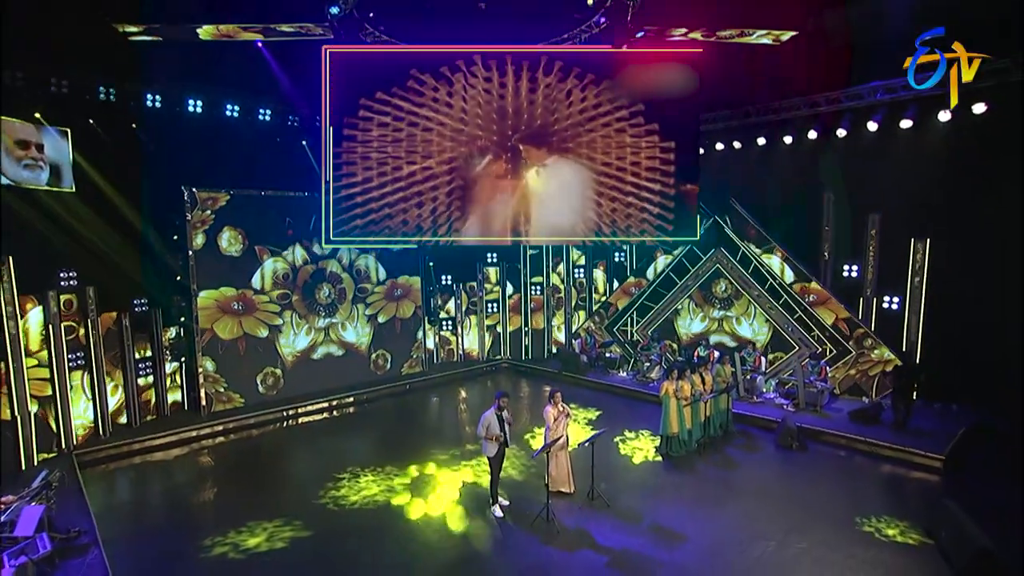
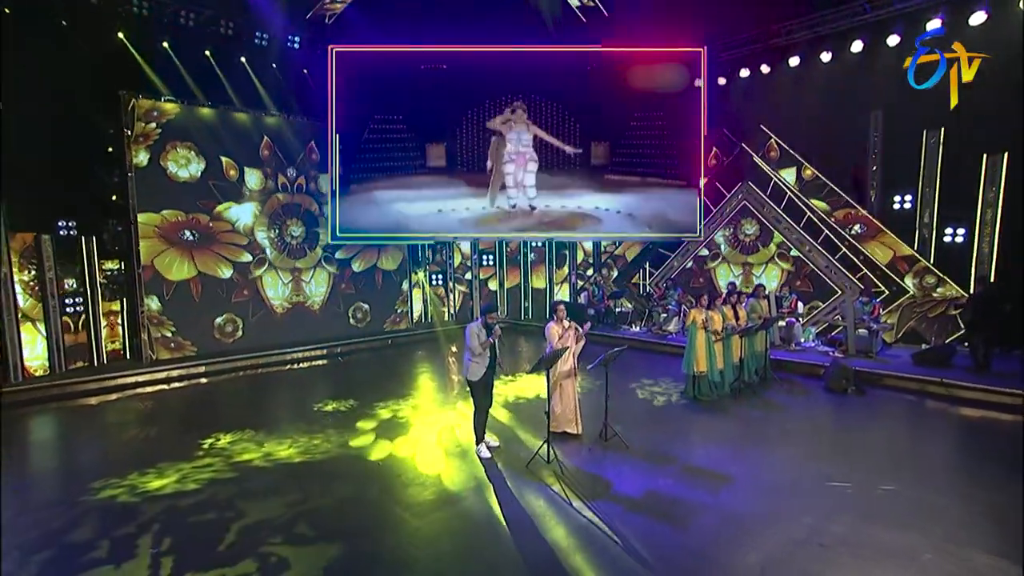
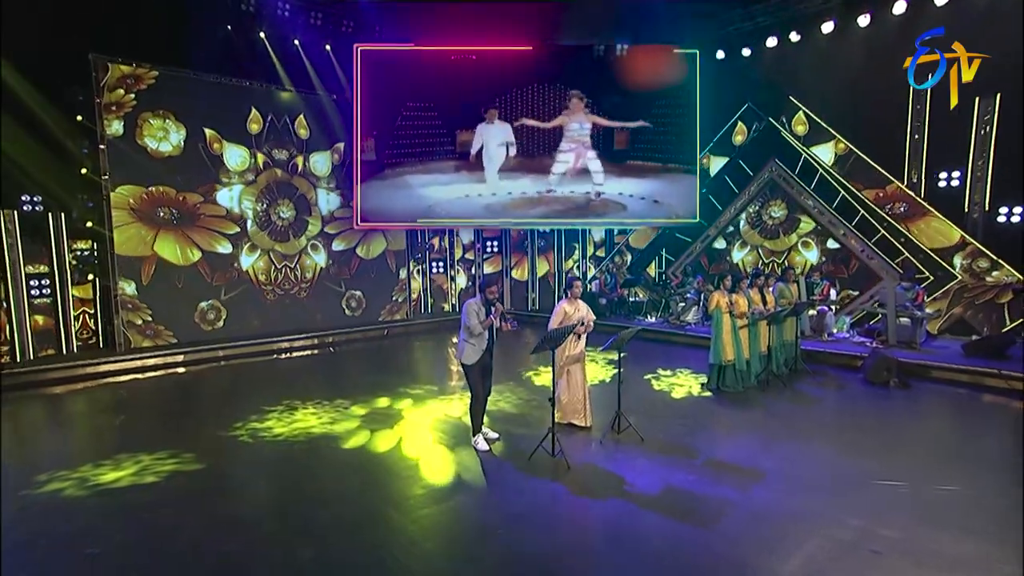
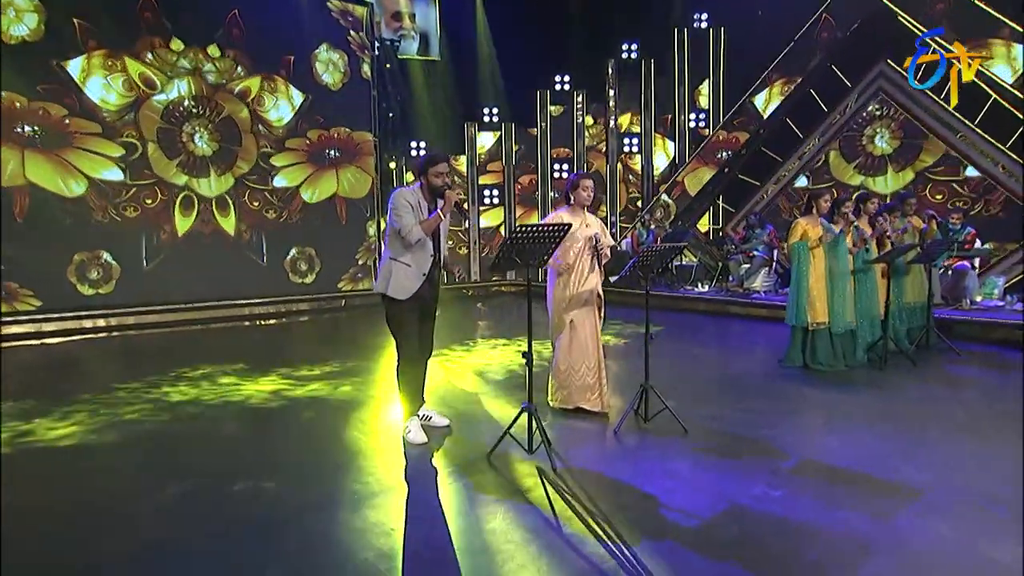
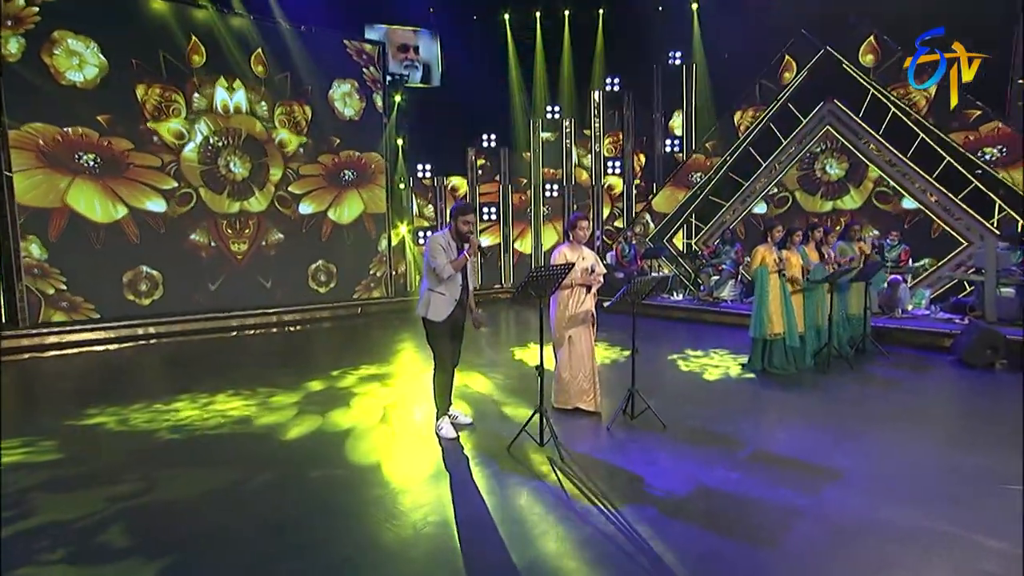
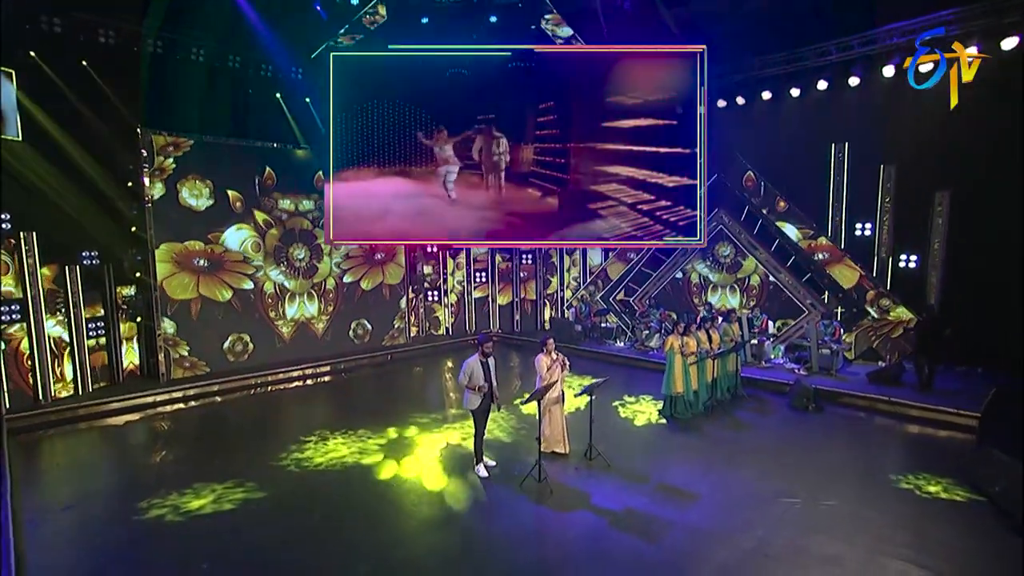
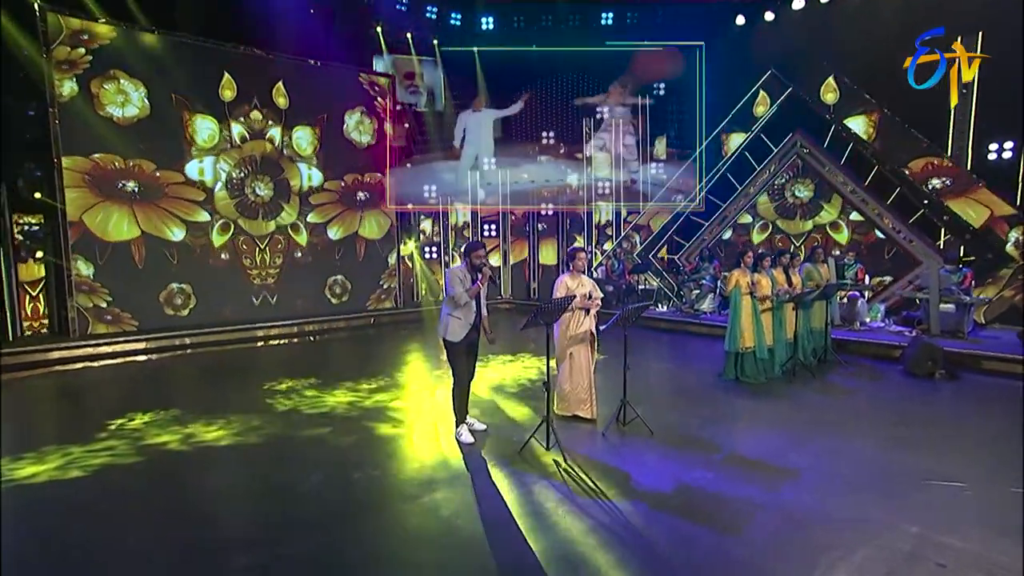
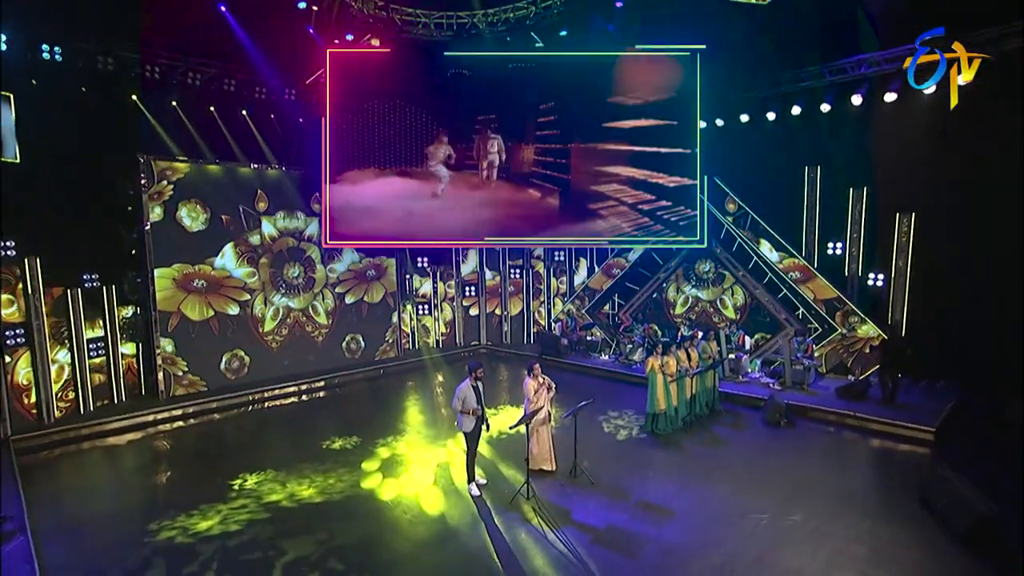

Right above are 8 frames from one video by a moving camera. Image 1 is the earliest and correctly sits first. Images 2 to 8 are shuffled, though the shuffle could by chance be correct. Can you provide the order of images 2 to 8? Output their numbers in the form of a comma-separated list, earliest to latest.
8, 6, 2, 3, 7, 5, 4
